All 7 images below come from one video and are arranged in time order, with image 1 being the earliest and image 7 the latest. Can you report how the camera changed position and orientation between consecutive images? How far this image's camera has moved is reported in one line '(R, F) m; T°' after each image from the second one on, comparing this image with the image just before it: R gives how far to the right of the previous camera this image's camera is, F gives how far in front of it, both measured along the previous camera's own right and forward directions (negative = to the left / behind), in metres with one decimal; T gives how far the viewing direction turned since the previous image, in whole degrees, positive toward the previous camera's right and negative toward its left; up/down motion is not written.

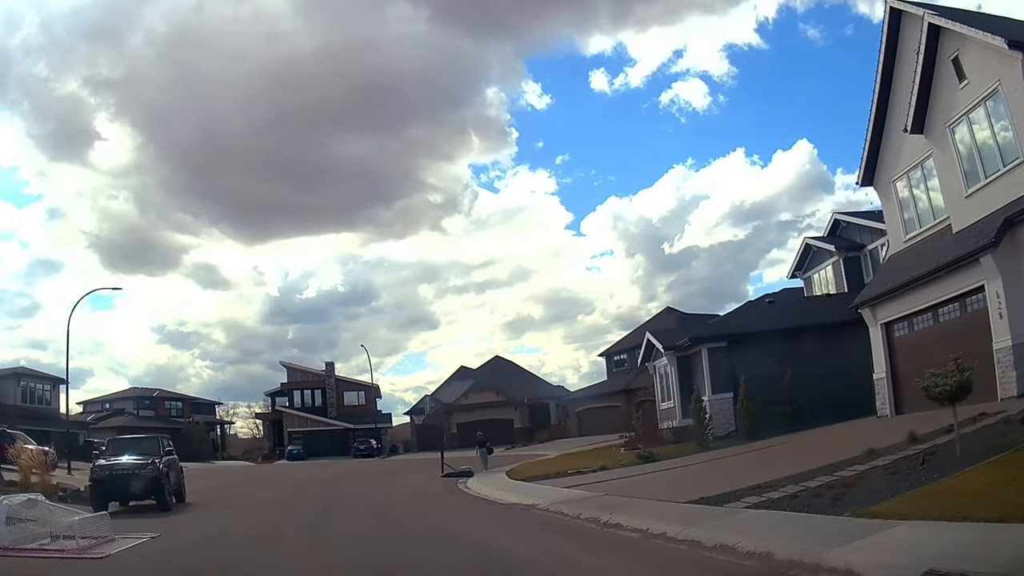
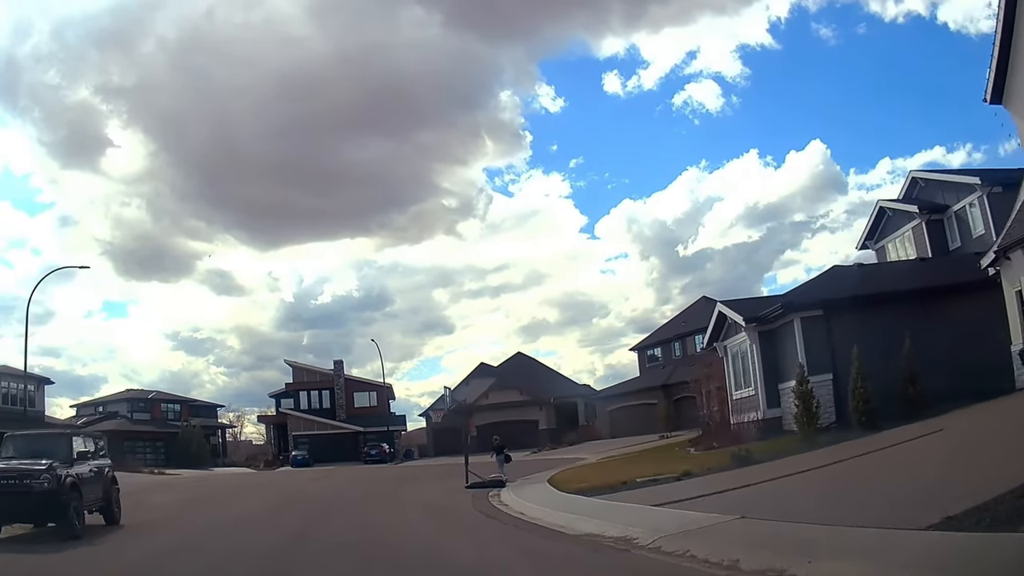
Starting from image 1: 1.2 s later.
(-0.6, +5.6) m; -1°
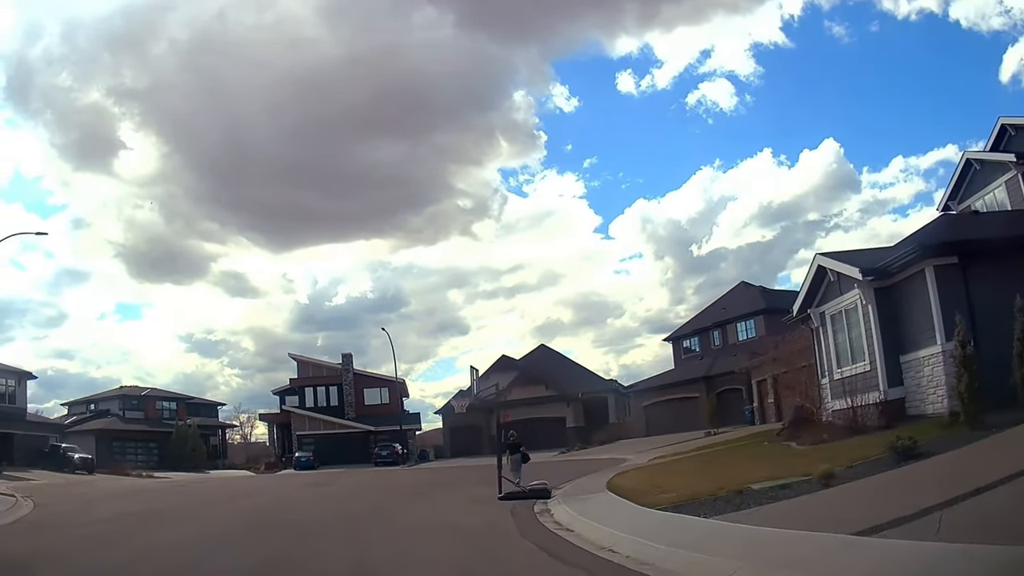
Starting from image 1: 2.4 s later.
(-0.6, +5.1) m; -1°
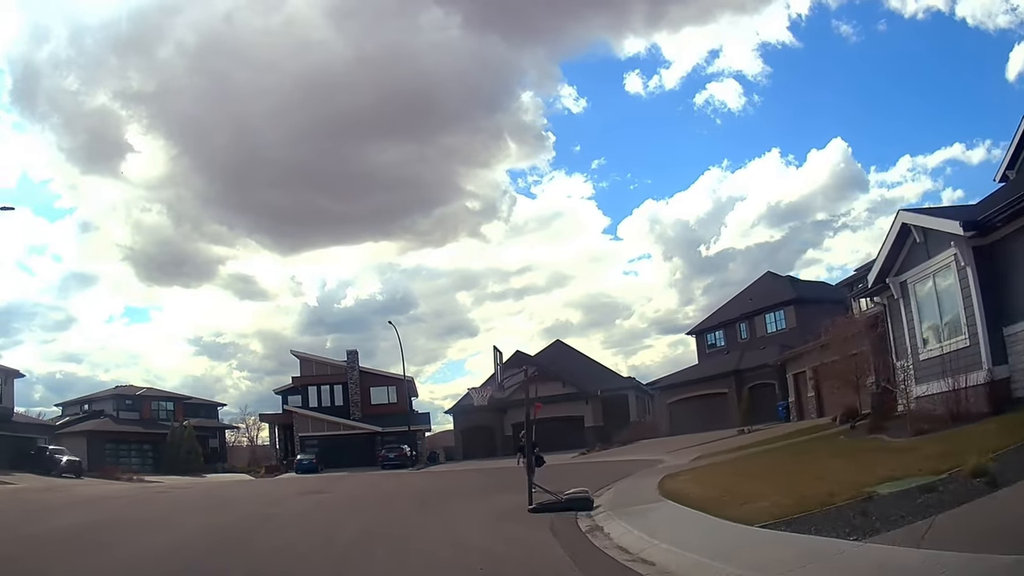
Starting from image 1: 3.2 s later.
(-0.3, +3.1) m; -1°
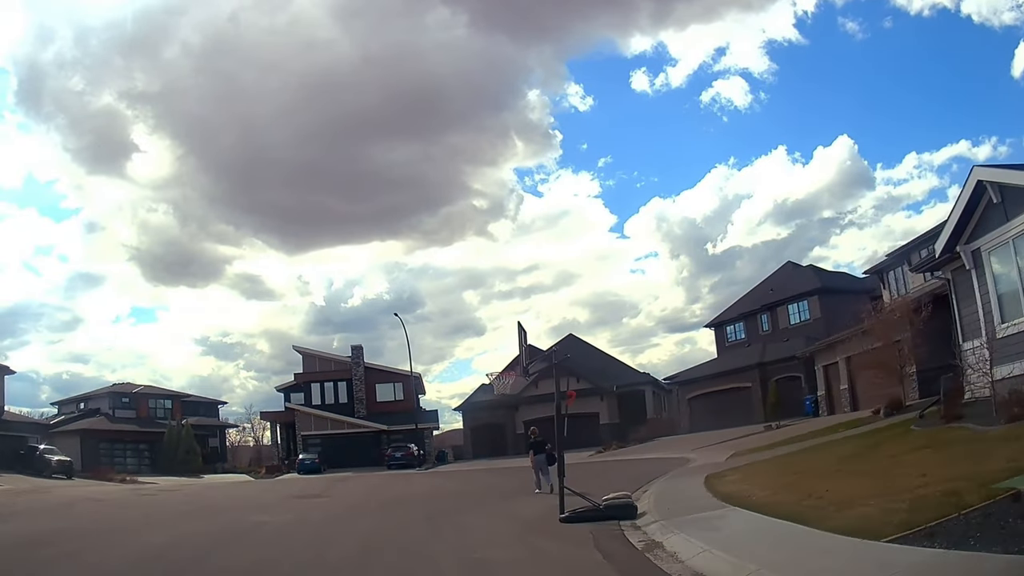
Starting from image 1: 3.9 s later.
(-0.2, +2.2) m; 0°
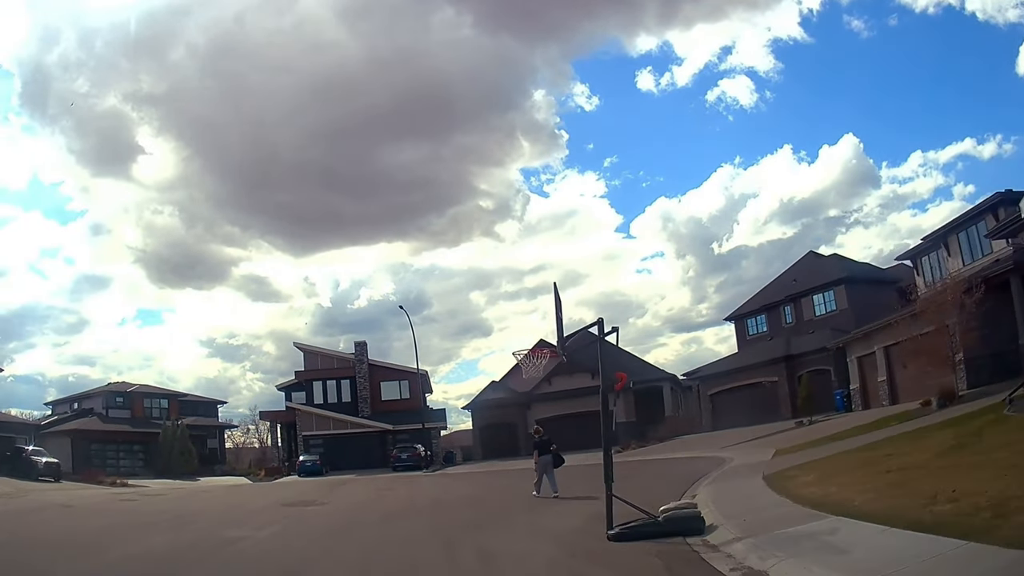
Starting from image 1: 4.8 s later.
(-0.2, +2.4) m; 0°
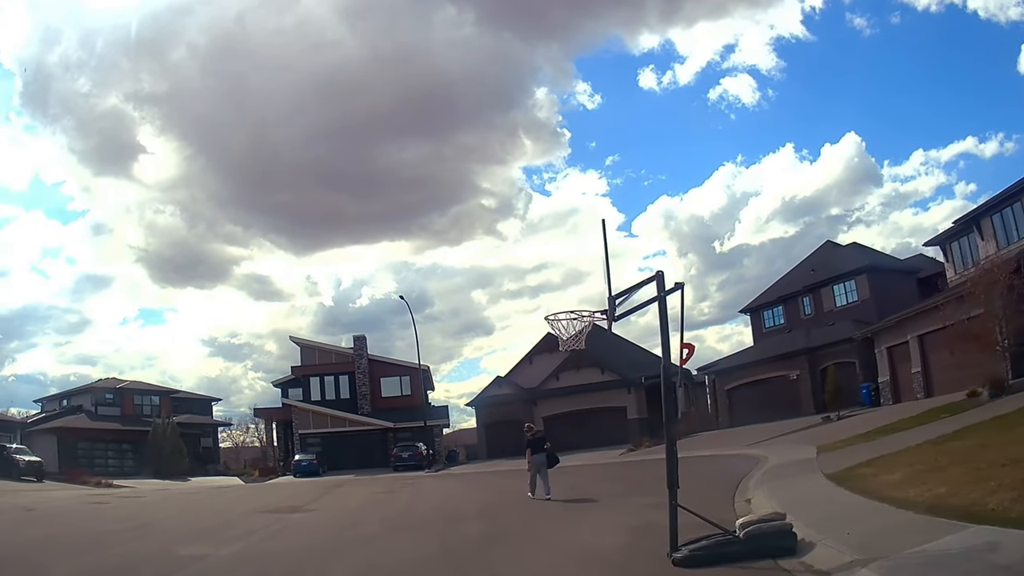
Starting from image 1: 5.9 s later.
(-0.2, +2.1) m; 0°
